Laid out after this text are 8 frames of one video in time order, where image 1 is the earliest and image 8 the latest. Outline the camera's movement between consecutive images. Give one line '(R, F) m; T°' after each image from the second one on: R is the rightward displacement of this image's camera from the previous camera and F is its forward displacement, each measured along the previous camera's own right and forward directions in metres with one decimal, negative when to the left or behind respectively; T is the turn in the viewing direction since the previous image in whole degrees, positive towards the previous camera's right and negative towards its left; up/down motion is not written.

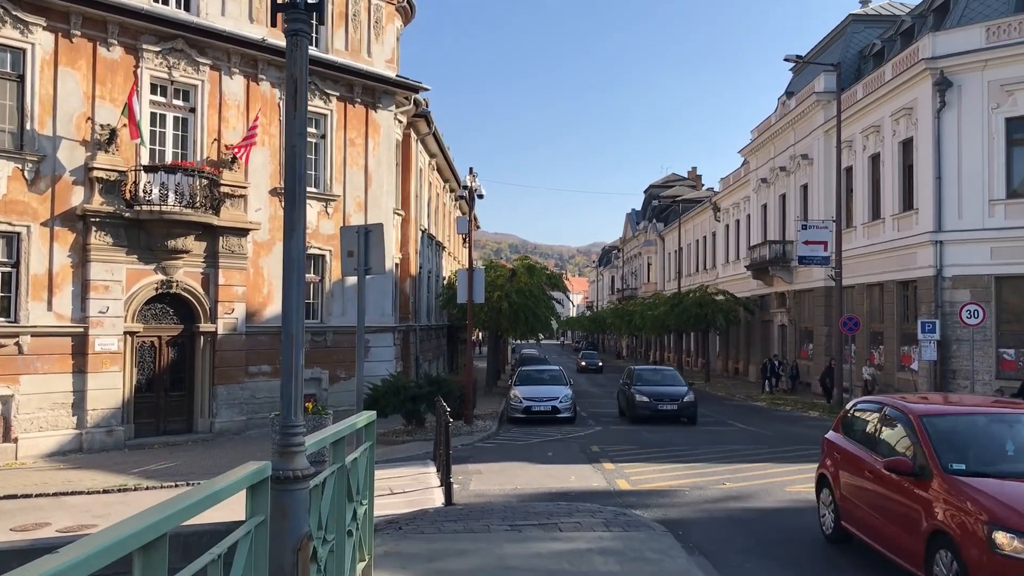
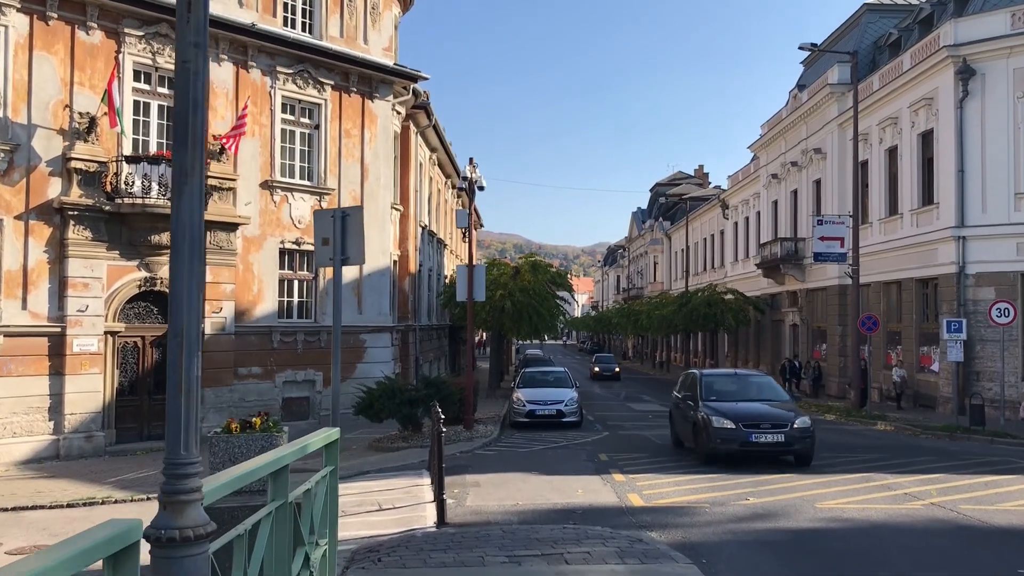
(0.0, +1.0) m; 0°
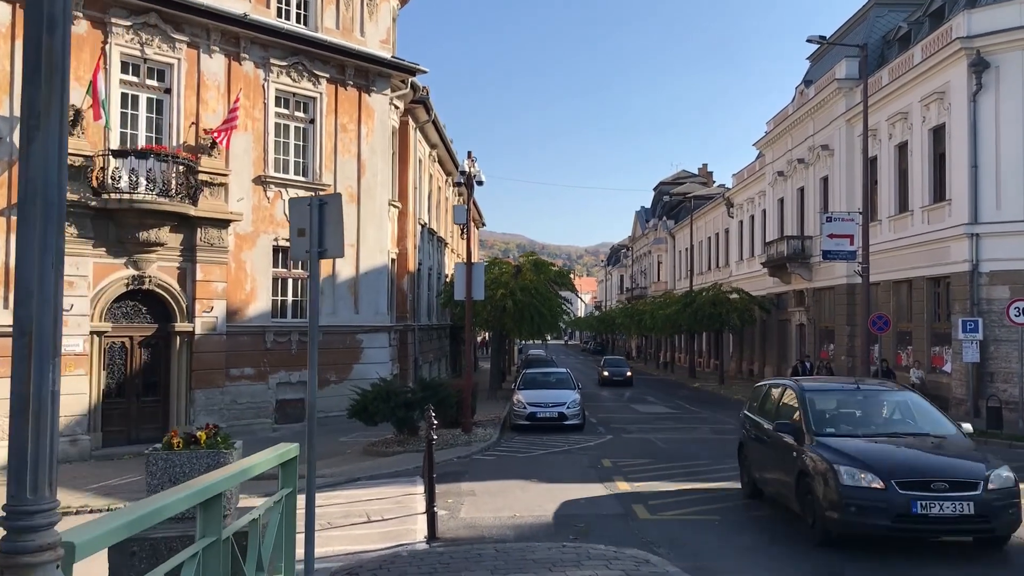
(+0.1, +0.6) m; 0°
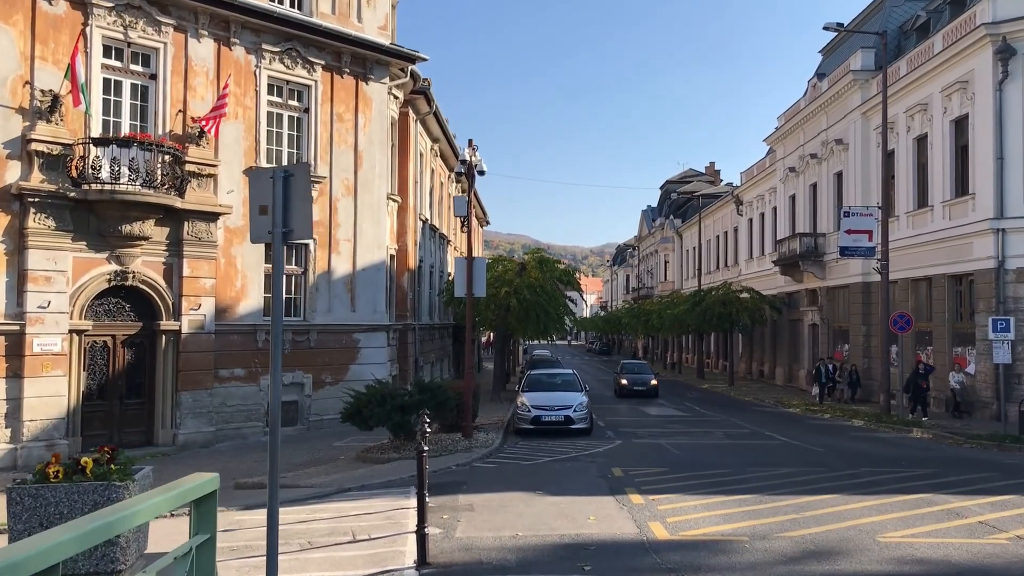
(0.0, +0.9) m; 0°
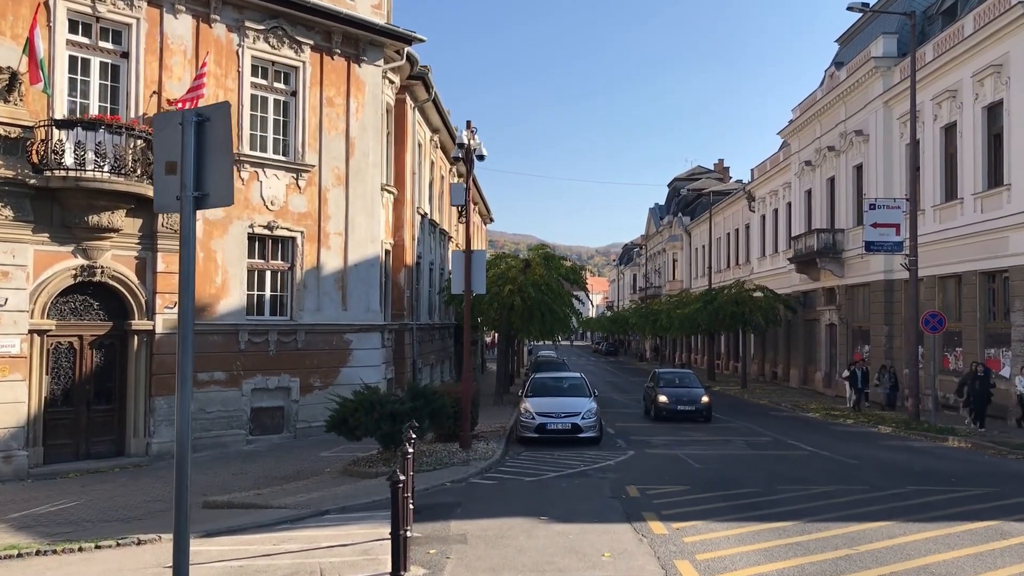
(+0.1, +1.3) m; 0°
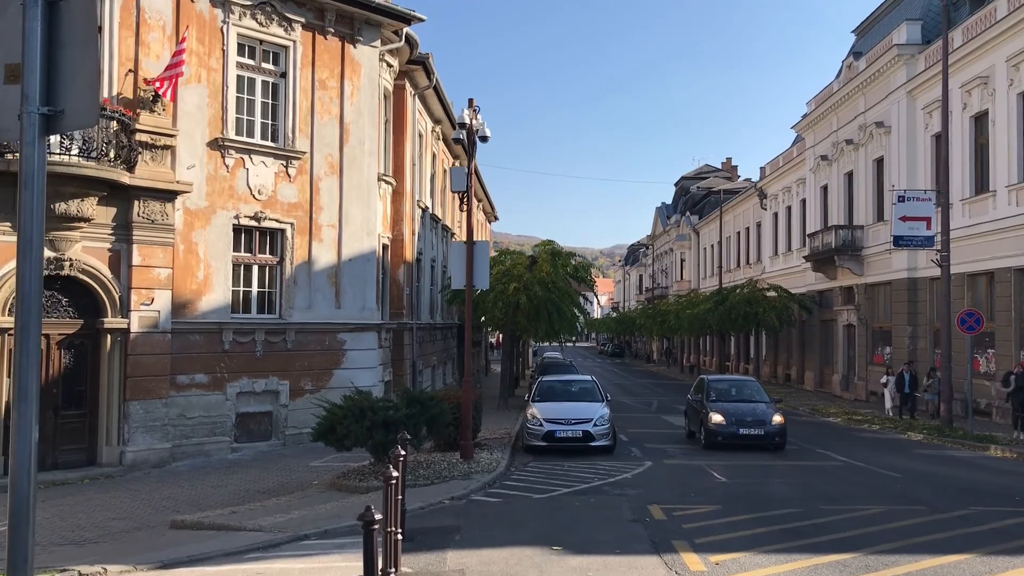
(0.0, +1.2) m; 0°
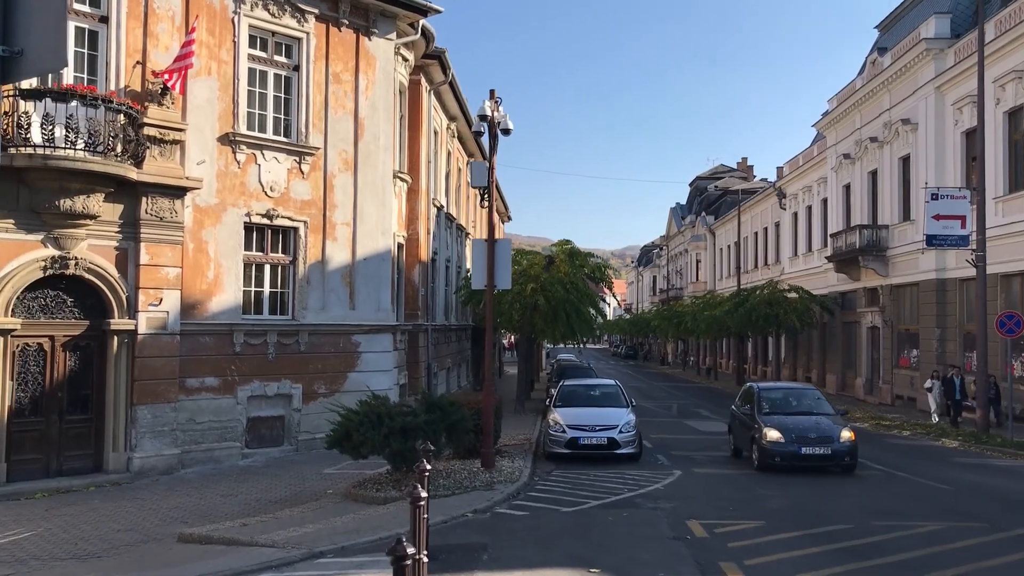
(-0.2, +0.6) m; -1°
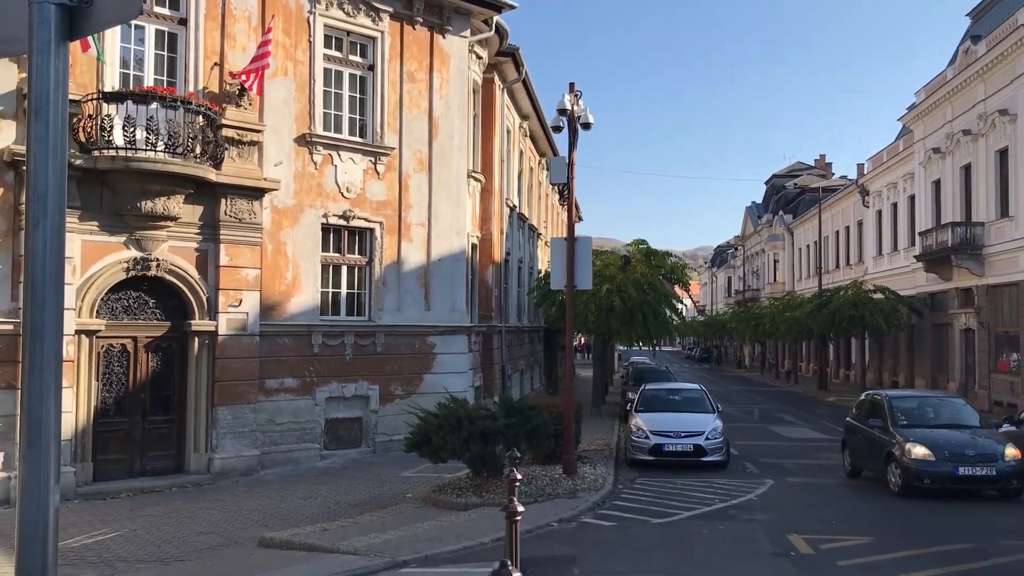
(-0.2, +0.4) m; -5°
